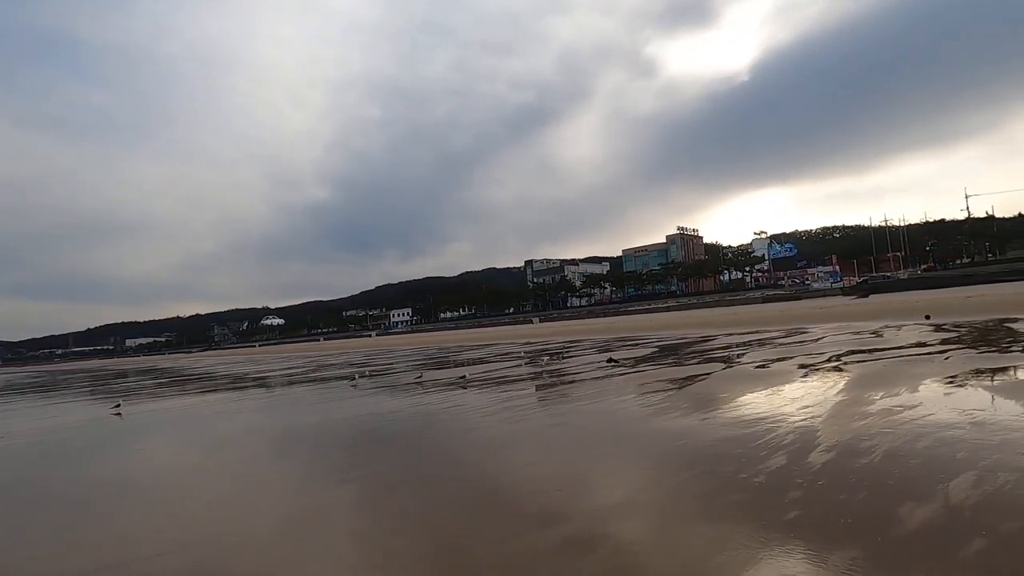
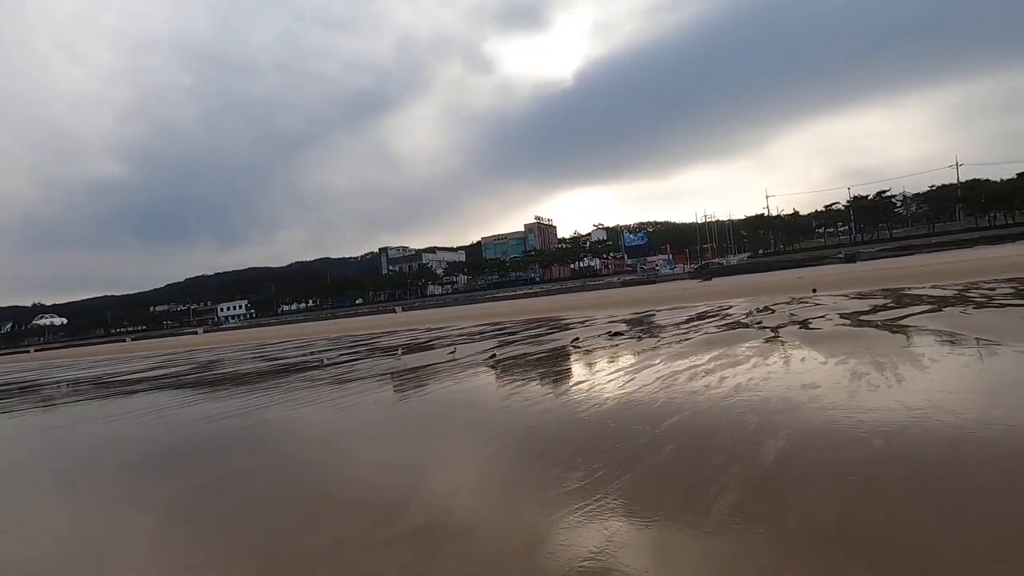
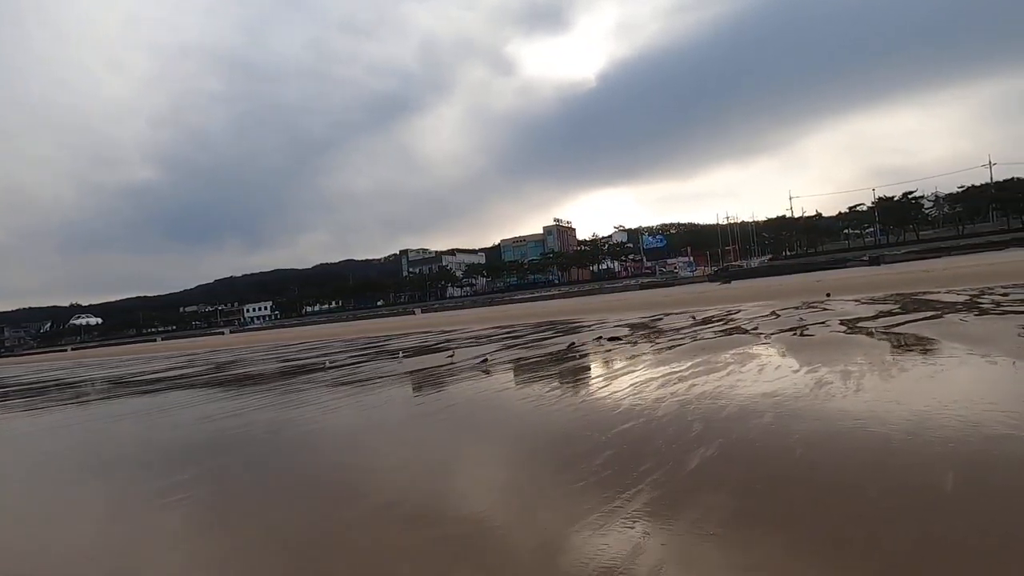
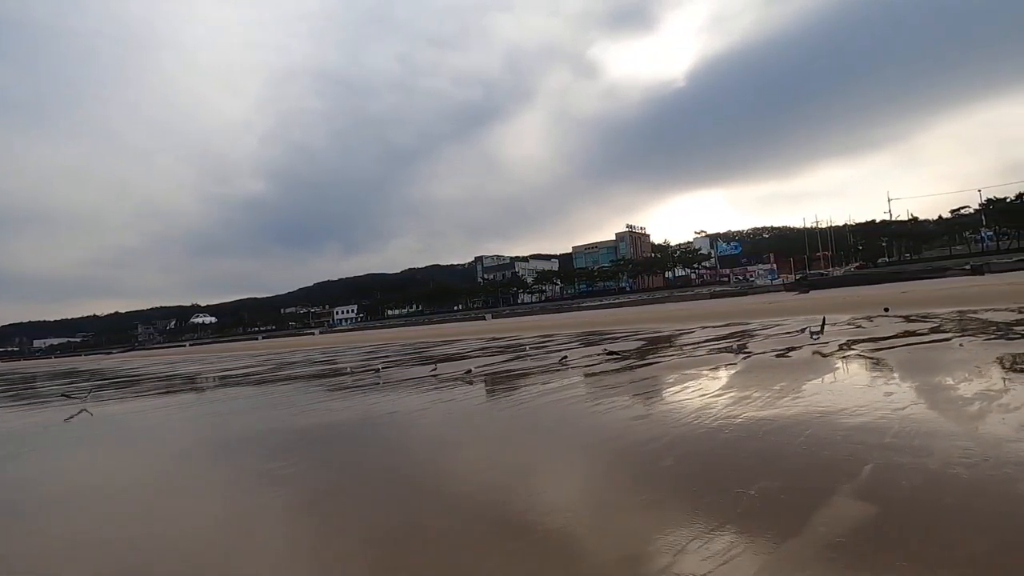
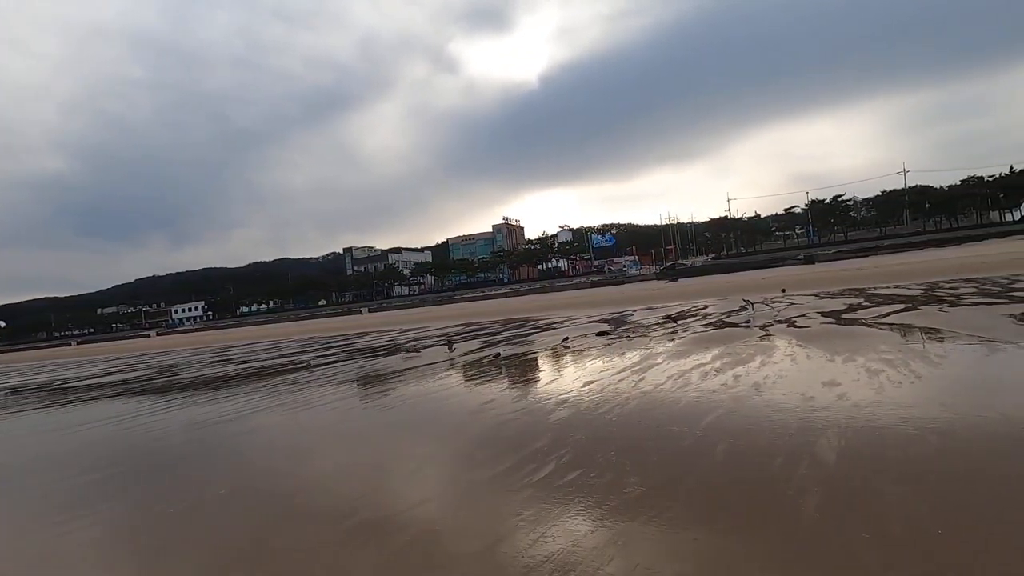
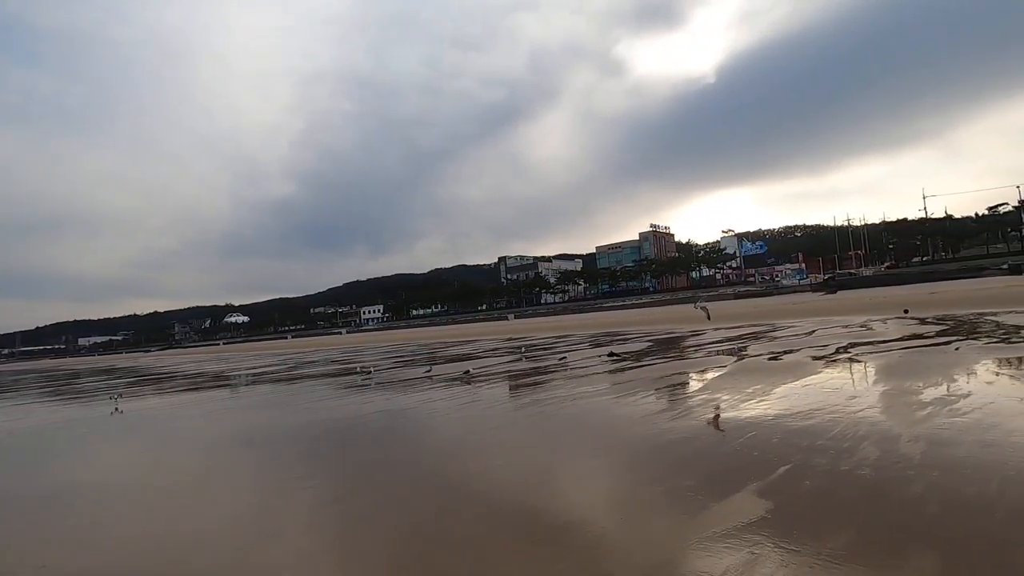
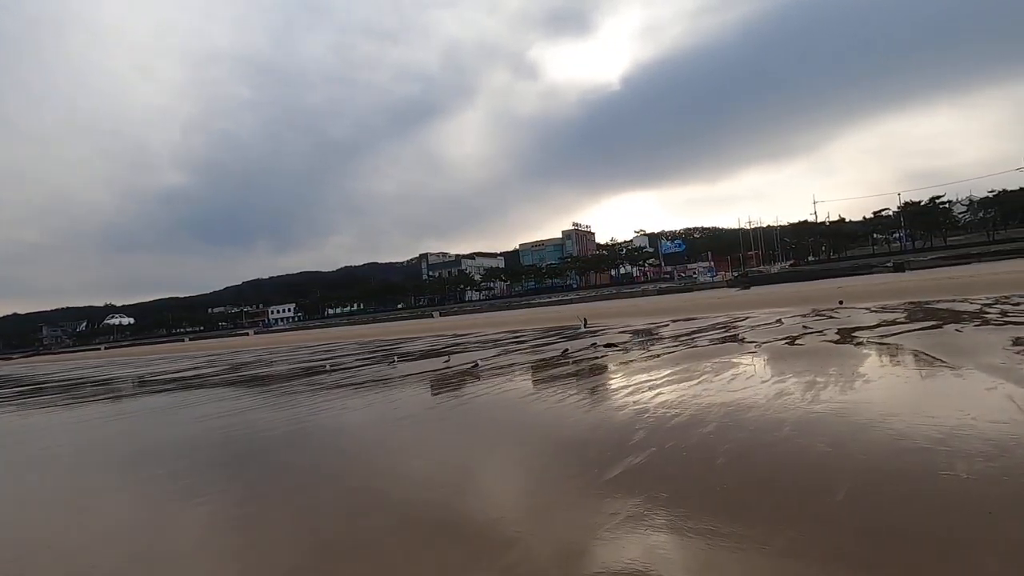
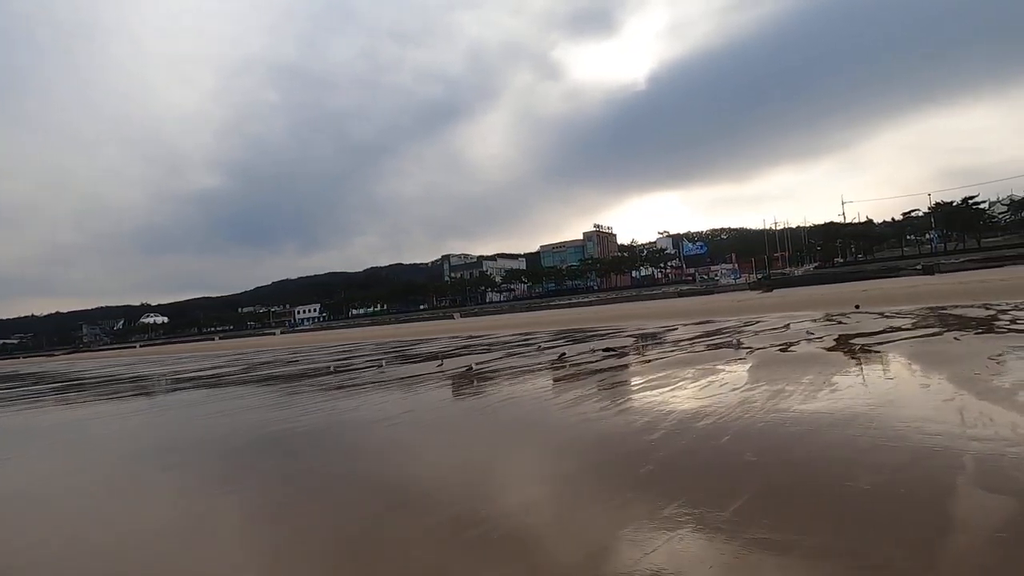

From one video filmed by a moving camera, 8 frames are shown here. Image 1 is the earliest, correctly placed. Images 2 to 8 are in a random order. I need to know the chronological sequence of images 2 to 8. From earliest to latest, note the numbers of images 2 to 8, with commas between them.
6, 4, 8, 7, 3, 2, 5
